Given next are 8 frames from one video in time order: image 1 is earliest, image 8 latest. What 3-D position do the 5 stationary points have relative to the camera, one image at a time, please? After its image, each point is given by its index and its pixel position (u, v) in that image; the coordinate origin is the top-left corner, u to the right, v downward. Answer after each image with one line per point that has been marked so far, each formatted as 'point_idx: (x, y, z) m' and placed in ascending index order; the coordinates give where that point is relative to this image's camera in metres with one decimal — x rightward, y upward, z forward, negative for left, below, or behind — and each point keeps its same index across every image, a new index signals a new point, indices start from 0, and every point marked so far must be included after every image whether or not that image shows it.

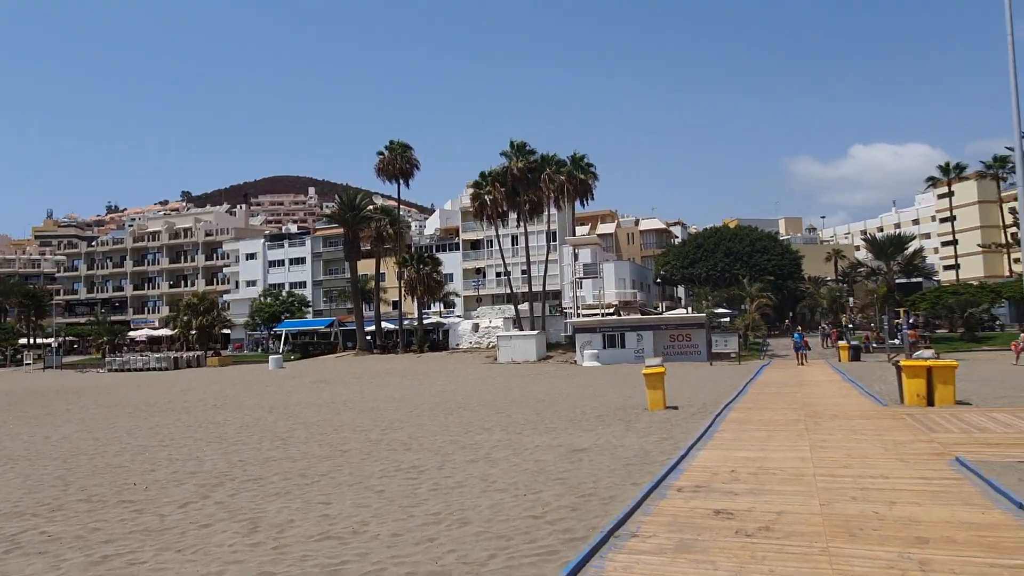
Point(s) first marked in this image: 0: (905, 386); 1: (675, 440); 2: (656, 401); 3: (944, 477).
0: (+7.9, -2.0, +14.4) m
1: (+2.4, -2.3, +10.8) m
2: (+3.1, -2.5, +15.7) m
3: (+4.2, -1.9, +7.0) m
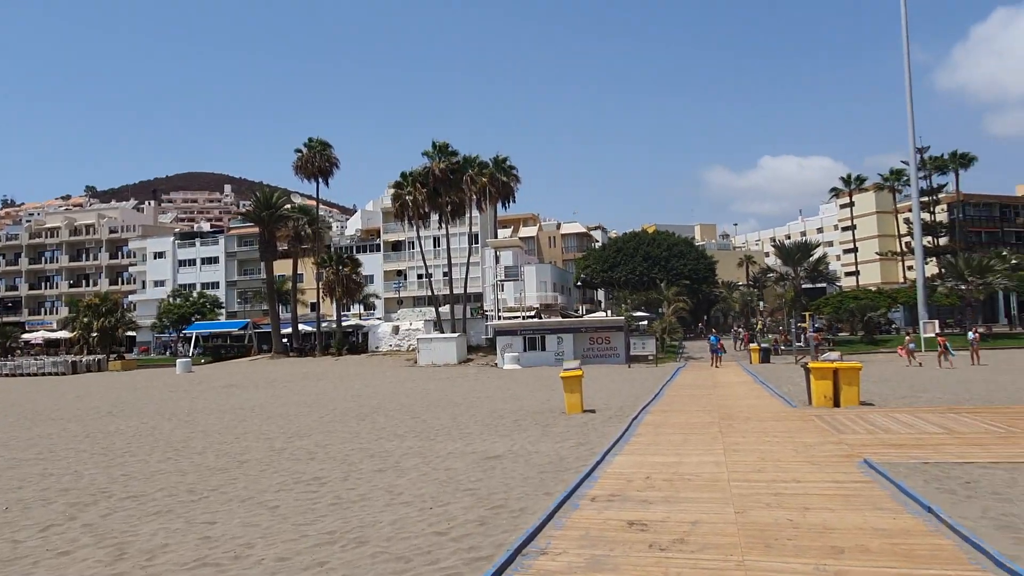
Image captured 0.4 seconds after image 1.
0: (+6.2, -2.1, +14.7) m
1: (+1.2, -2.3, +10.6) m
2: (+1.3, -2.5, +15.5) m
3: (+3.3, -1.9, +7.0) m
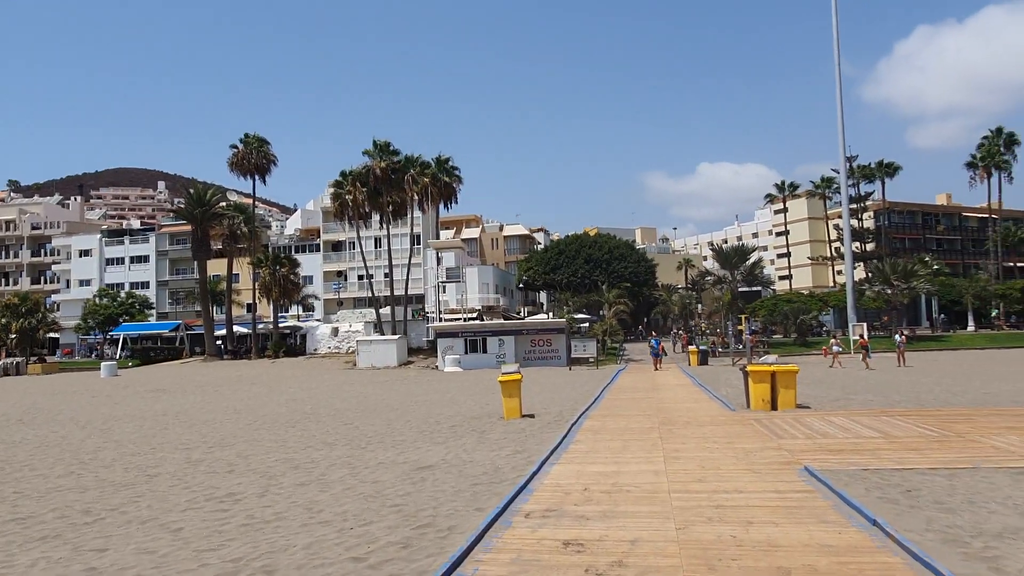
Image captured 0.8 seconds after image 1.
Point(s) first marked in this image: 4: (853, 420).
0: (+4.9, -2.1, +14.7) m
1: (+0.2, -2.3, +10.2) m
2: (0.0, -2.5, +15.1) m
3: (+2.7, -1.9, +6.8) m
4: (+5.6, -2.2, +11.8) m
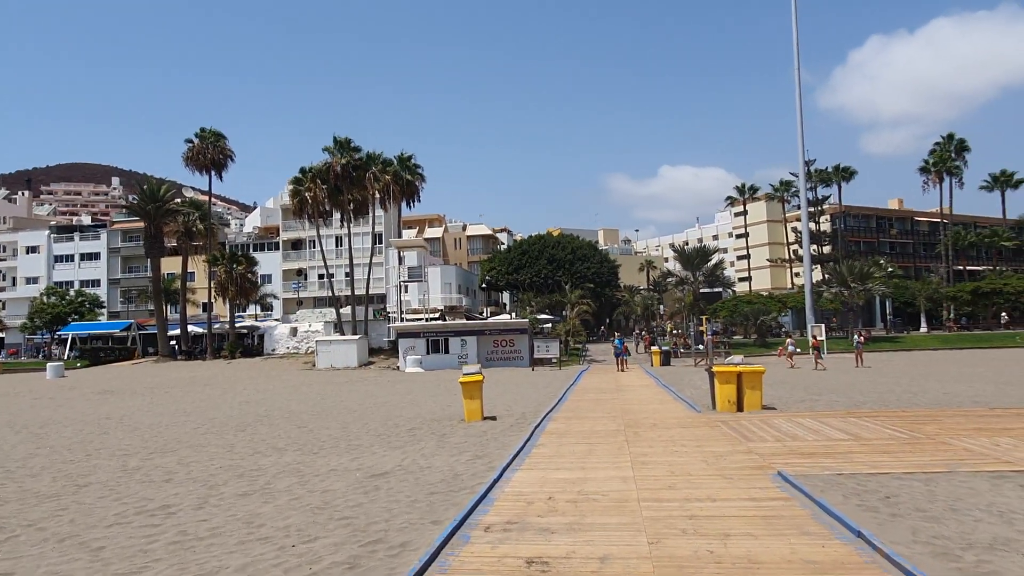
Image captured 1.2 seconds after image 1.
0: (+4.1, -2.1, +14.5) m
1: (-0.3, -2.3, +9.7) m
2: (-0.8, -2.5, +14.6) m
3: (+2.3, -1.9, +6.4) m
4: (+5.0, -2.2, +11.6) m
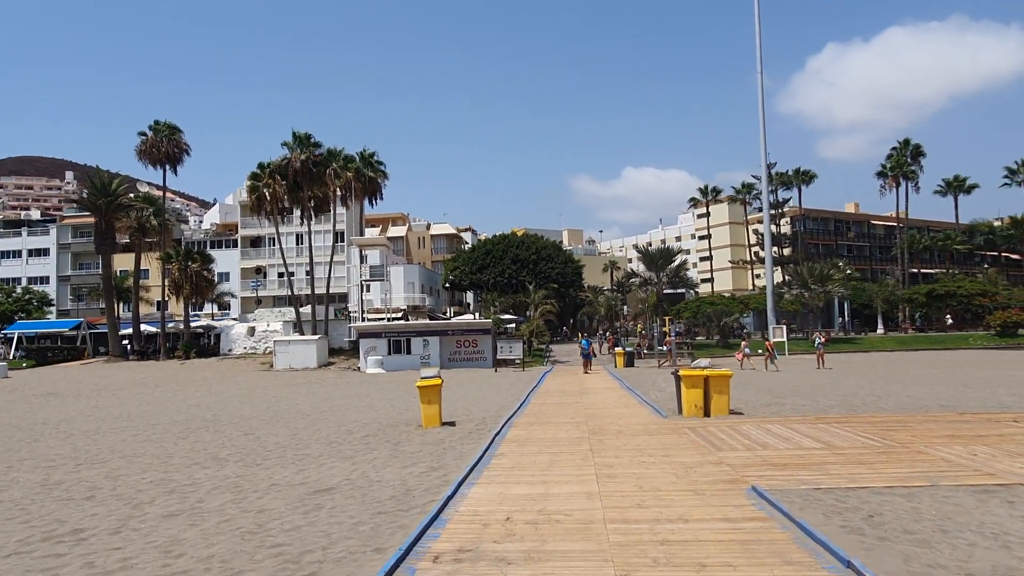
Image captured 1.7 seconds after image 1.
0: (+3.4, -2.1, +14.0) m
1: (-0.9, -2.3, +9.0) m
2: (-1.6, -2.5, +14.0) m
3: (+2.0, -1.9, +5.9) m
4: (+4.4, -2.2, +11.2) m
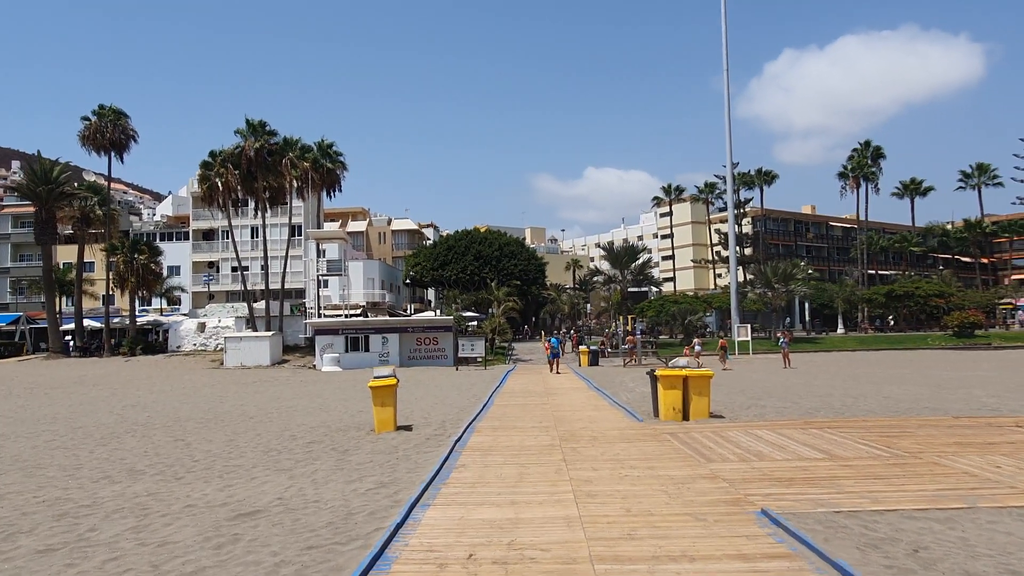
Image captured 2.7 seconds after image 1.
0: (+2.7, -2.0, +13.0) m
1: (-1.3, -2.1, +7.8) m
2: (-2.3, -2.3, +12.6) m
3: (+1.7, -1.8, +4.8) m
4: (+3.8, -2.1, +10.2) m
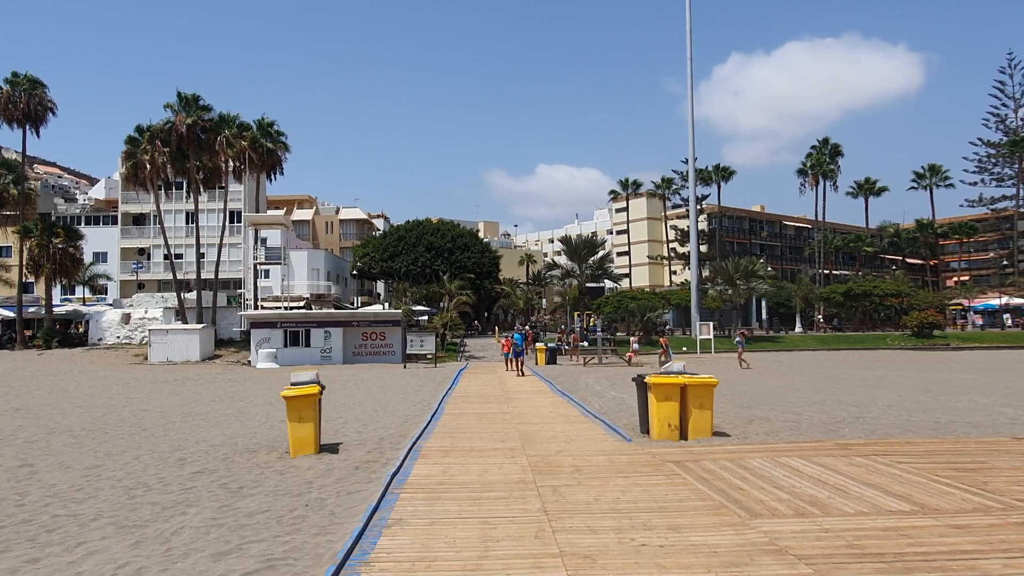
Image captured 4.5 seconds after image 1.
0: (+2.0, -1.8, +10.4) m
1: (-1.5, -1.9, +5.0) m
2: (-2.9, -2.1, +9.8) m
3: (+1.6, -1.6, +2.2) m
4: (+3.4, -1.9, +7.8) m
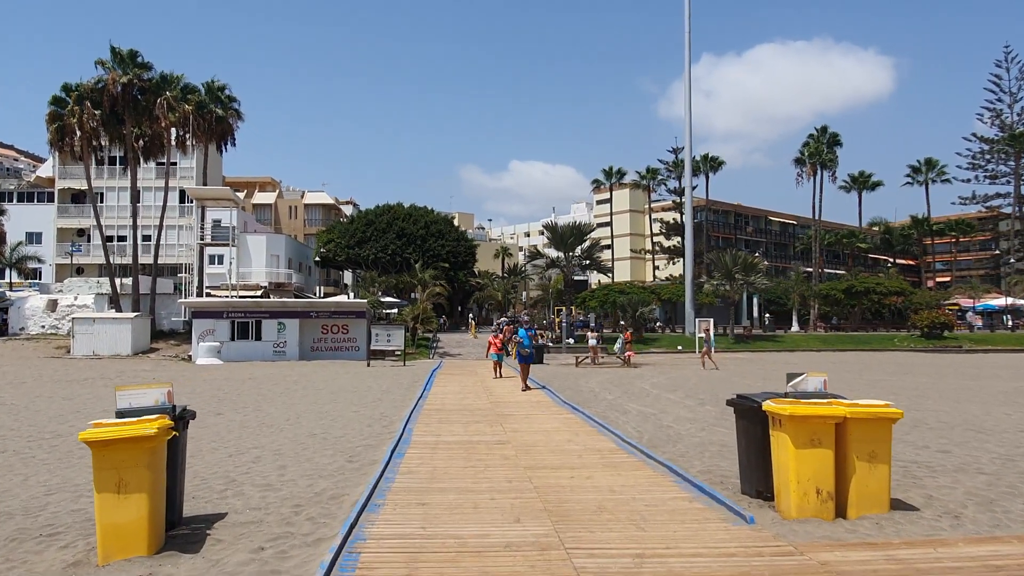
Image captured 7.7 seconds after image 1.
0: (+2.2, -1.4, +5.8) m
1: (-1.1, -1.5, +0.2) m
2: (-2.7, -1.6, +4.9) m
3: (+2.1, -1.3, -2.5) m
4: (+3.7, -1.6, +3.2) m
